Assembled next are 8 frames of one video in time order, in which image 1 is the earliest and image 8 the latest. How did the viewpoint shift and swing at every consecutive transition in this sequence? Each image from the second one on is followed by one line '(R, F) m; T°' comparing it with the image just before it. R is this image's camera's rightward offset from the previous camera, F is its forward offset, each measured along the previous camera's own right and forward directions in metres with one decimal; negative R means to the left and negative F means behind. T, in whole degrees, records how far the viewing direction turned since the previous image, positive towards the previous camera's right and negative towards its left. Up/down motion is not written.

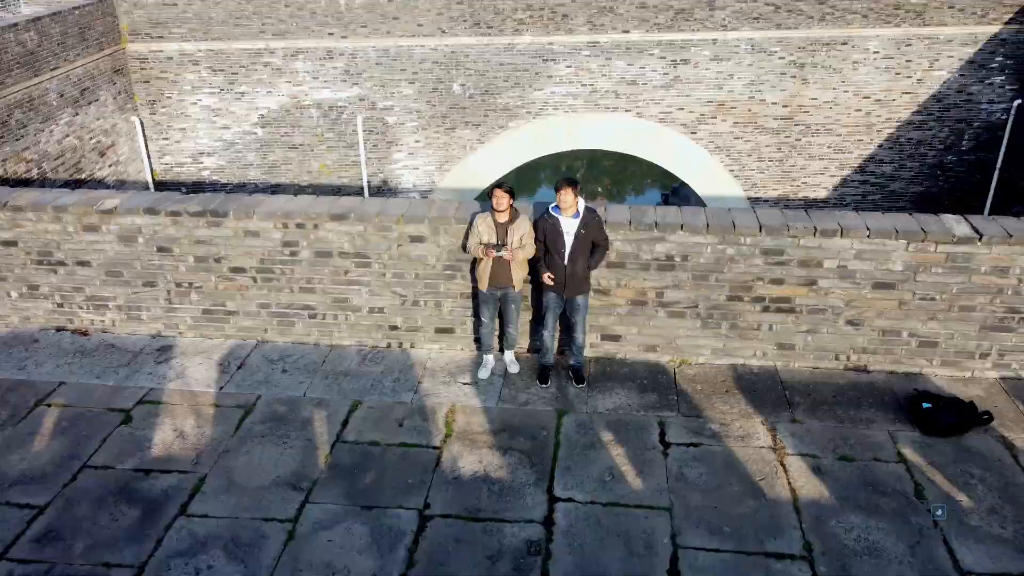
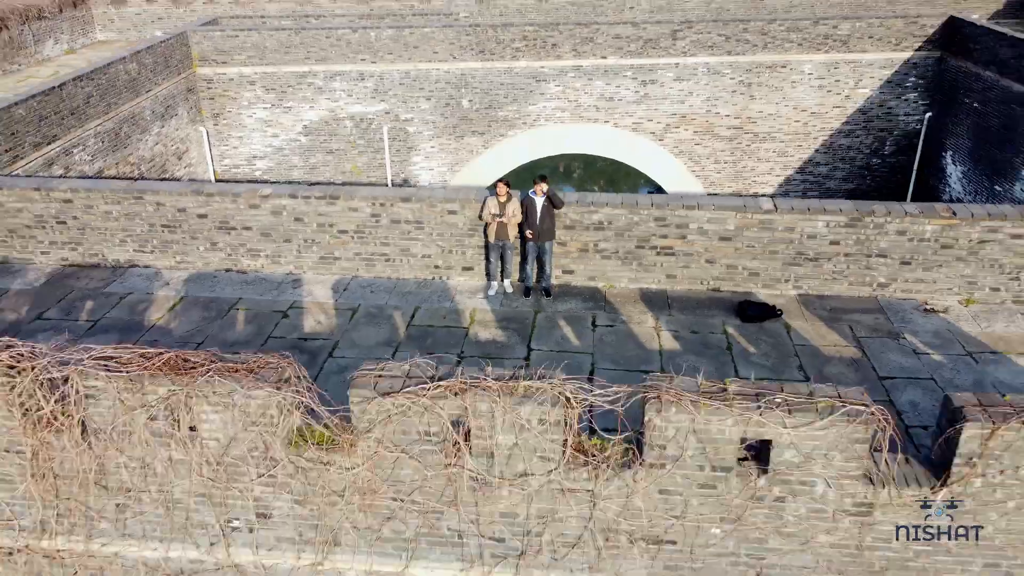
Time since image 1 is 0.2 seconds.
(0.0, -1.4) m; 0°
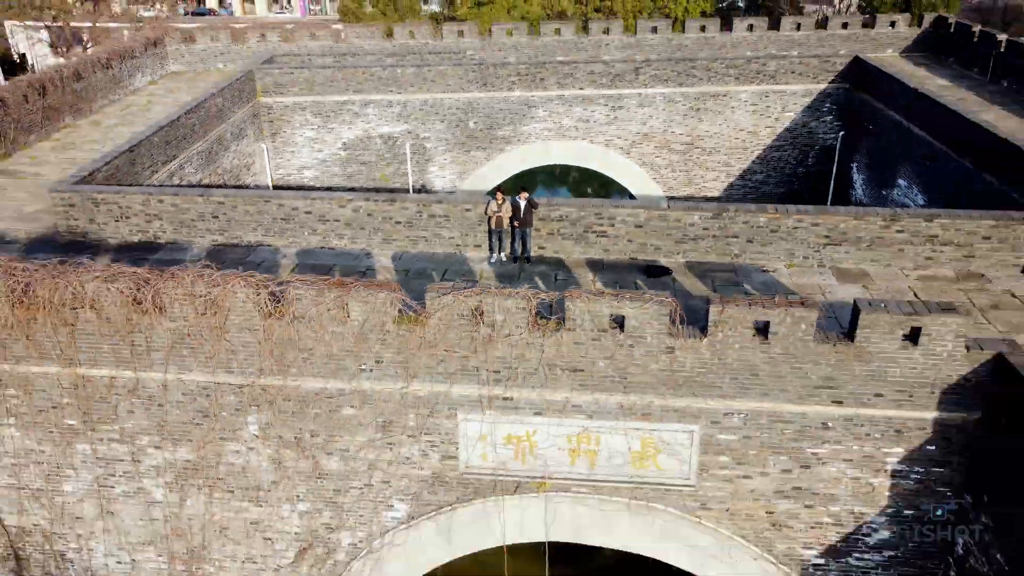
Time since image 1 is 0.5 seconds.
(0.0, -2.0) m; 0°
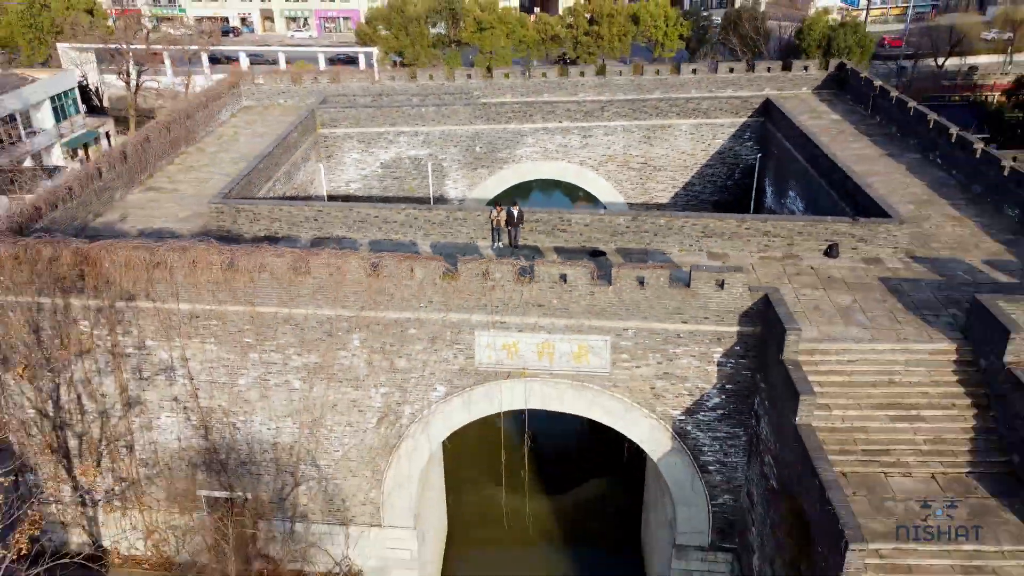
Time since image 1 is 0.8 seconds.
(+0.1, -3.2) m; 0°
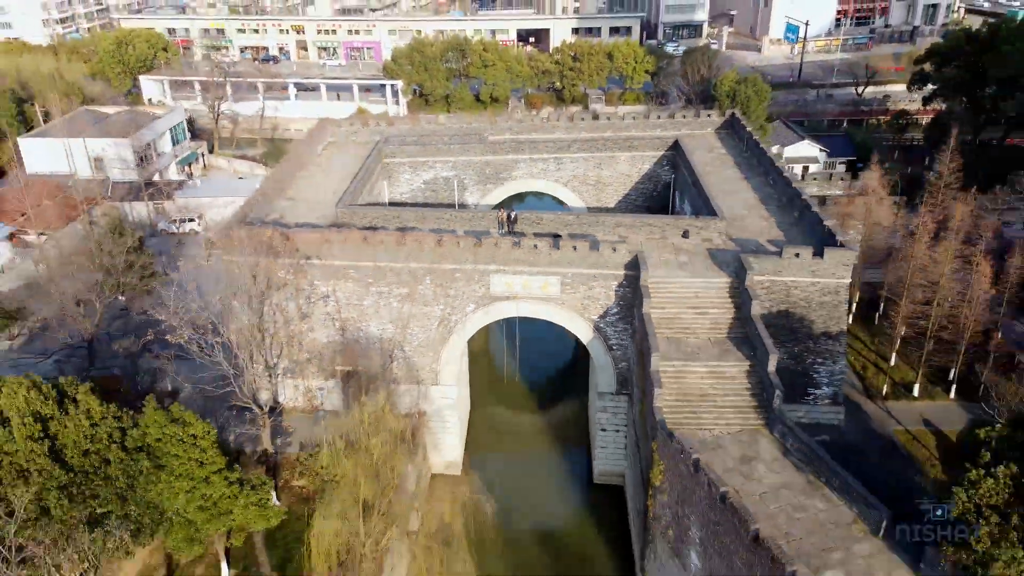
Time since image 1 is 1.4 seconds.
(0.0, -6.9) m; 0°
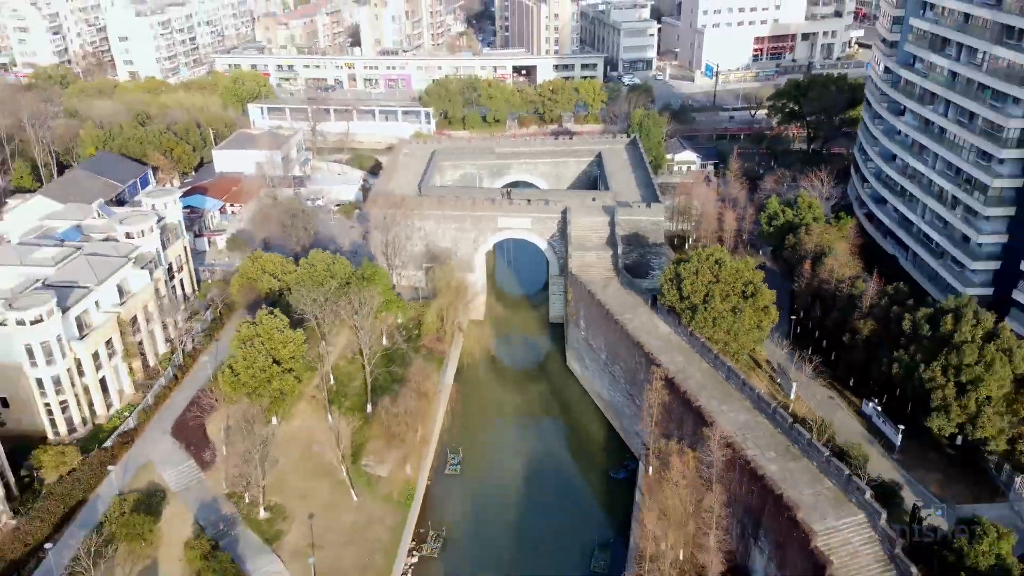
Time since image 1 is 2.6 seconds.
(0.0, -16.0) m; 0°
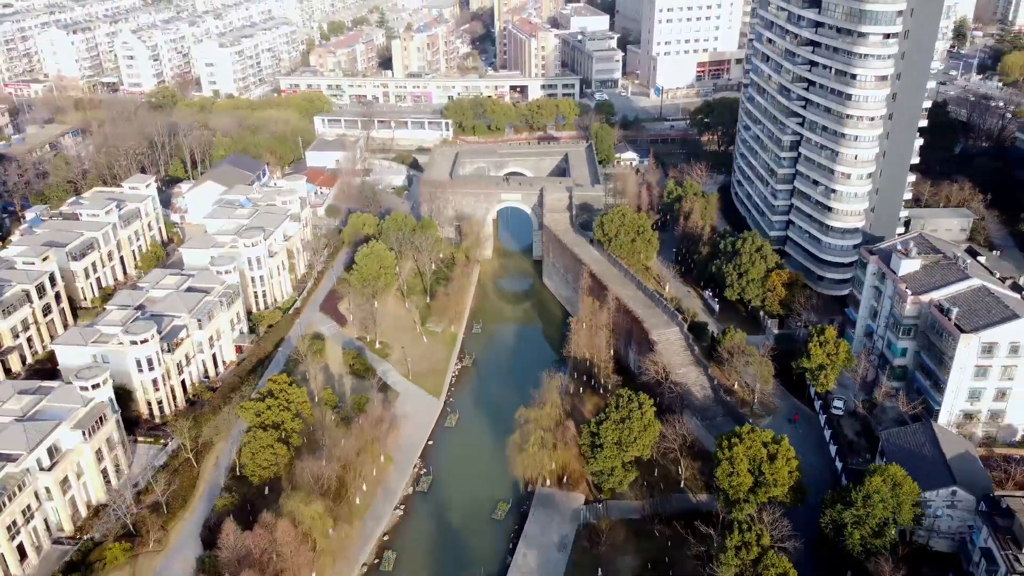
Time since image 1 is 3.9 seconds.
(0.0, -18.8) m; 0°
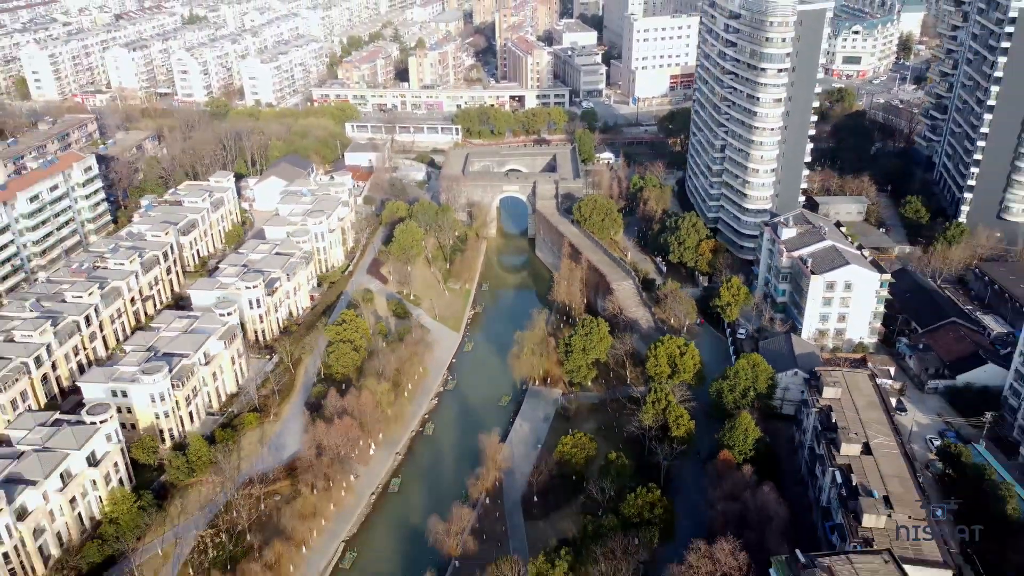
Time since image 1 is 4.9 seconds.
(0.0, -13.8) m; 0°
